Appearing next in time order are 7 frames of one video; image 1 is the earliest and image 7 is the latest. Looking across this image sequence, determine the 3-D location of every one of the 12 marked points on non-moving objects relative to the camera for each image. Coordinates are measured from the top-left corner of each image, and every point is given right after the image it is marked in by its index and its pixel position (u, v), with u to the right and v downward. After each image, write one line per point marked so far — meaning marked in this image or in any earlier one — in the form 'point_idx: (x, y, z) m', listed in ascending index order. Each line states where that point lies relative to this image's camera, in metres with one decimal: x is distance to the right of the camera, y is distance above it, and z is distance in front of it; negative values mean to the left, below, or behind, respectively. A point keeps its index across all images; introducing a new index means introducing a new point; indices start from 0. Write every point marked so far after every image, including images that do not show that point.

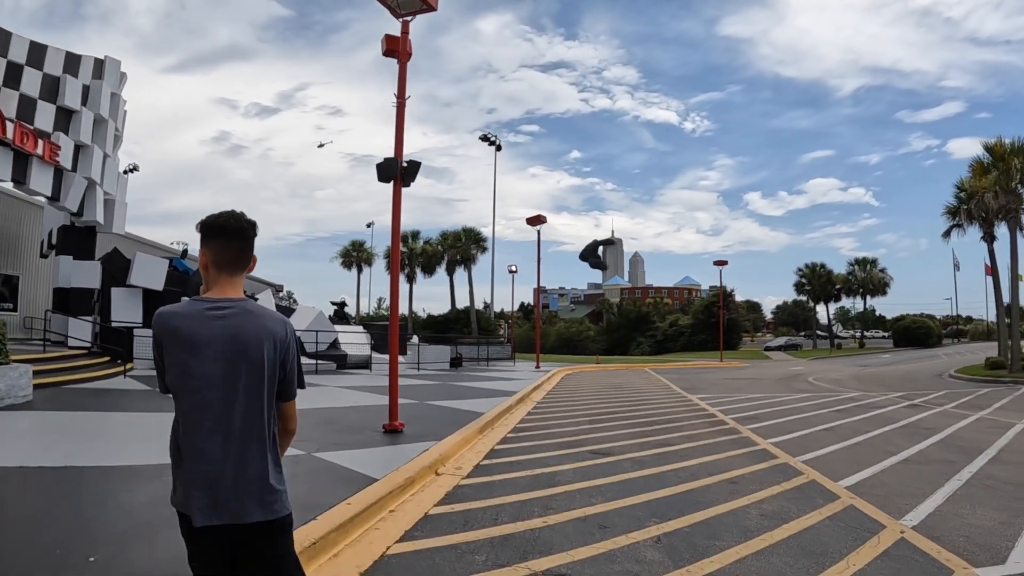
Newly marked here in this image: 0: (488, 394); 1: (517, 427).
0: (-0.5, -2.1, +12.0) m
1: (+0.1, -2.0, +8.8) m
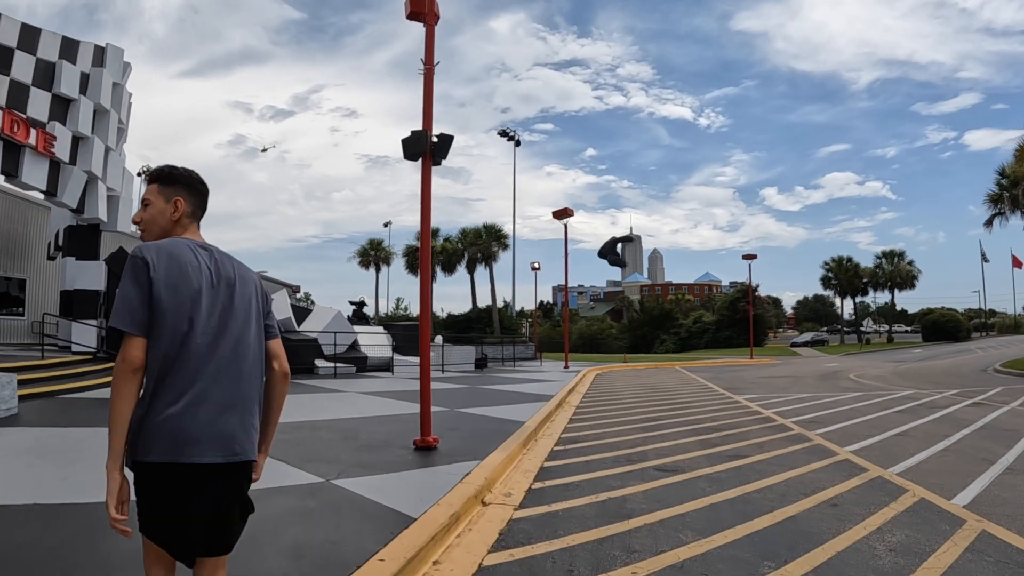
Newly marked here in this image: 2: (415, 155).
0: (+0.1, -2.0, +10.9) m
1: (+0.7, -1.9, +7.7) m
2: (-1.0, +1.3, +6.3) m
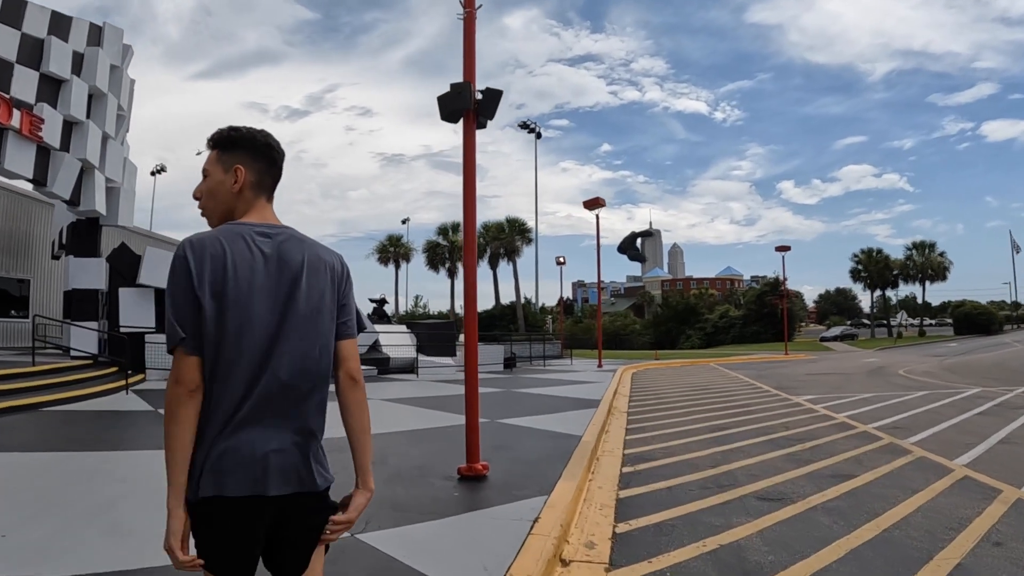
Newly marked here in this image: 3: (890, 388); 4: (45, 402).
0: (+0.8, -1.8, +9.7) m
1: (+1.3, -1.8, +6.5) m
2: (-0.5, +1.4, +5.1) m
3: (+10.9, -2.9, +17.8) m
4: (-6.4, -1.6, +8.4) m
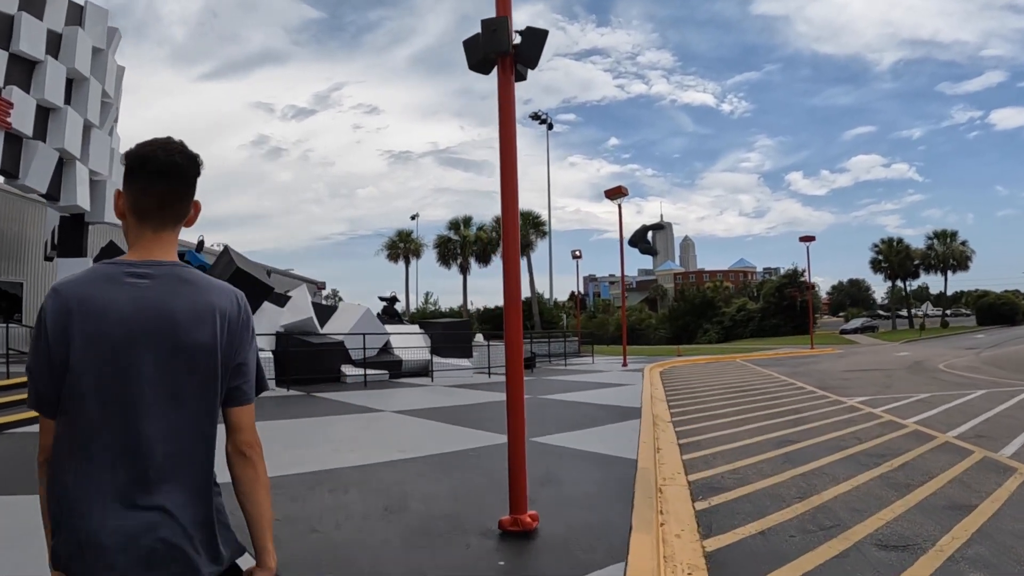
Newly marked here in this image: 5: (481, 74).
0: (+1.2, -1.7, +8.6) m
1: (+1.6, -1.7, +5.4) m
2: (-0.2, +1.5, +4.0) m
3: (+11.5, -2.6, +16.6) m
4: (-6.0, -1.6, +7.4) m
5: (-0.2, +1.4, +4.0) m
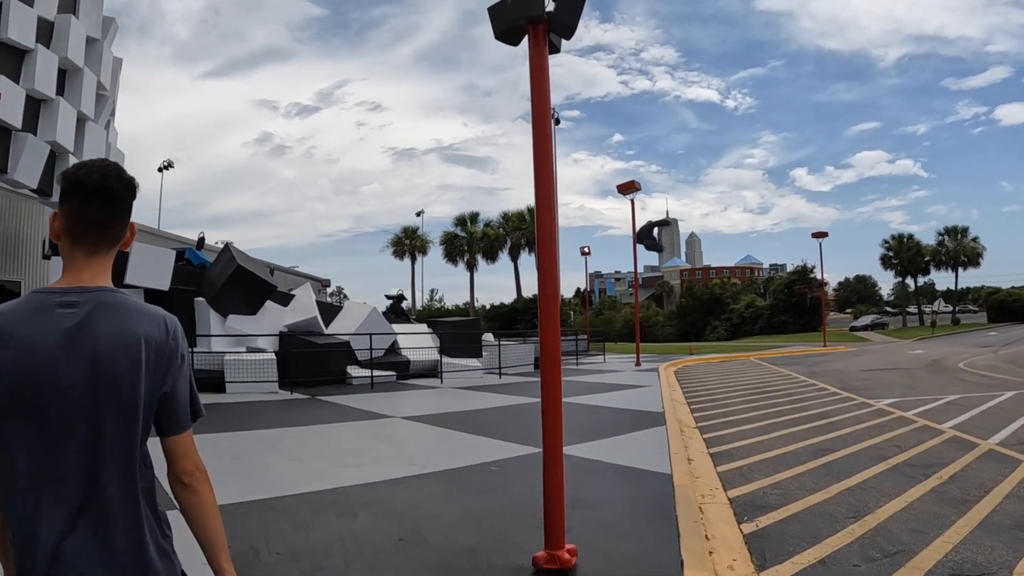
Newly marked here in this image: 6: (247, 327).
0: (+1.4, -1.7, +8.1) m
1: (+1.8, -1.7, +4.9) m
2: (0.0, +1.5, +3.5) m
3: (+11.7, -2.5, +16.0) m
4: (-5.8, -1.6, +7.0) m
5: (0.0, +1.4, +3.5) m
6: (-5.1, -0.7, +11.8) m
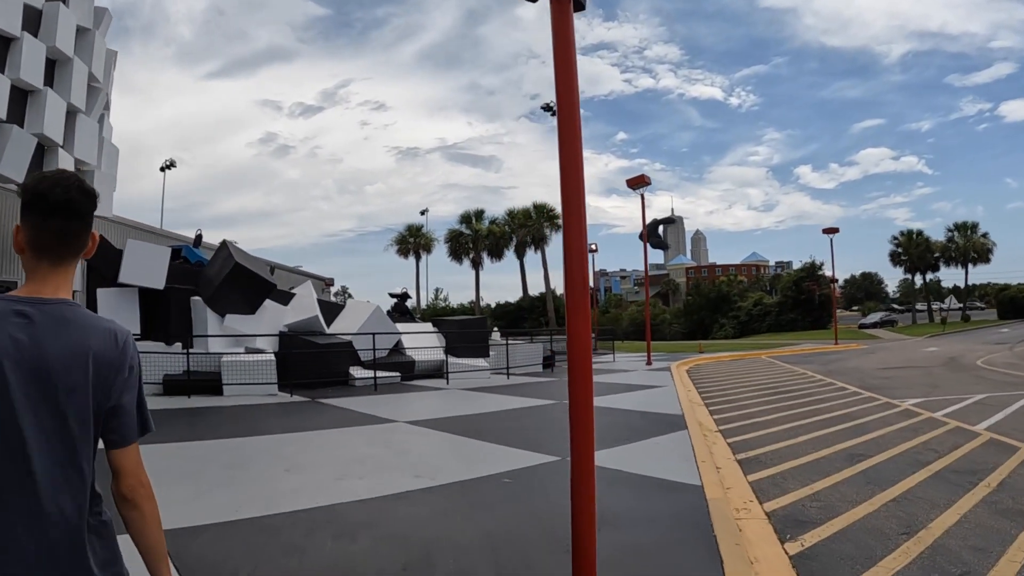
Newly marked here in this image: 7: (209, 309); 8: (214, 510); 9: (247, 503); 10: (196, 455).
0: (+1.6, -1.7, +7.7) m
1: (+1.9, -1.6, +4.4) m
2: (+0.1, +1.5, +3.1) m
3: (+11.9, -2.4, +15.5) m
4: (-5.7, -1.6, +6.6) m
5: (0.0, +1.4, +3.0) m
6: (-4.9, -0.7, +11.4) m
7: (-5.5, -0.4, +11.2) m
8: (-2.0, -1.5, +4.2) m
9: (-1.8, -1.5, +4.3) m
10: (-2.9, -1.6, +5.7) m
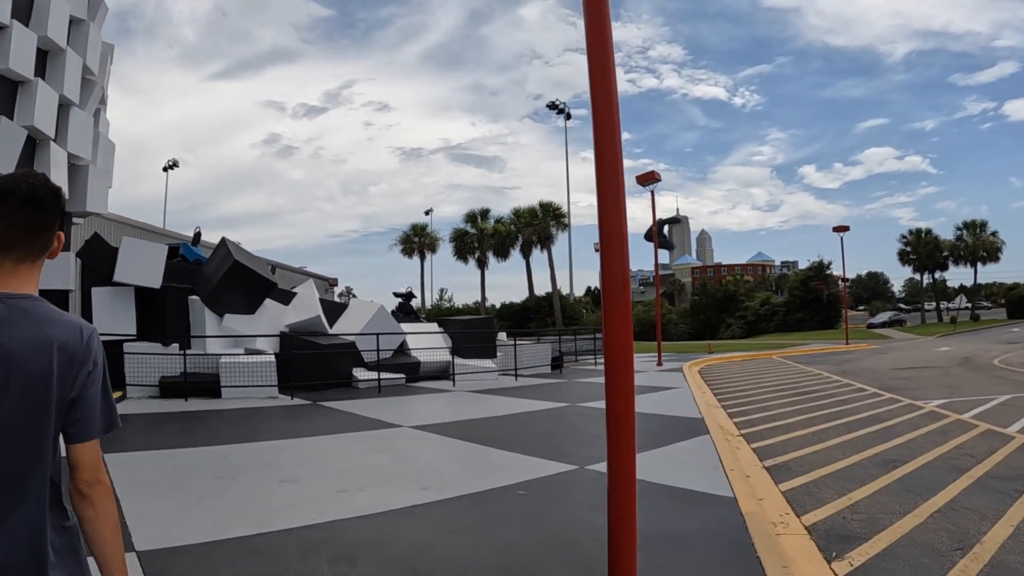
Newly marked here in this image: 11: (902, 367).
0: (+1.7, -1.6, +7.3) m
1: (+2.0, -1.6, +4.0) m
2: (+0.2, +1.5, +2.7) m
3: (+12.1, -2.3, +15.0) m
4: (-5.5, -1.6, +6.3) m
5: (+0.1, +1.5, +2.7) m
6: (-4.8, -0.7, +11.0) m
7: (-5.4, -0.4, +10.9) m
8: (-1.9, -1.5, +3.8) m
9: (-1.7, -1.5, +3.9) m
10: (-2.8, -1.5, +5.4) m
11: (+11.9, -2.4, +19.0) m
